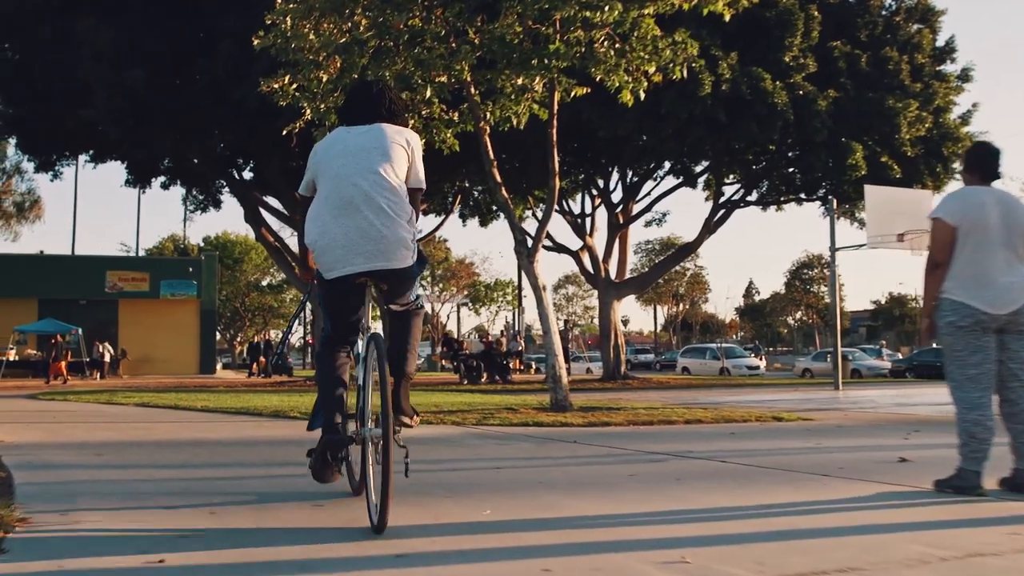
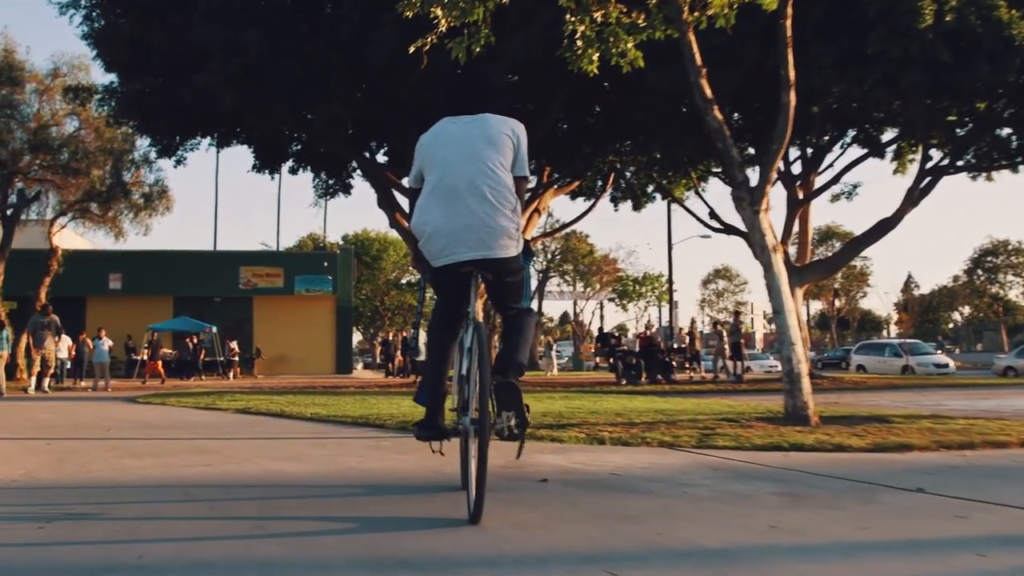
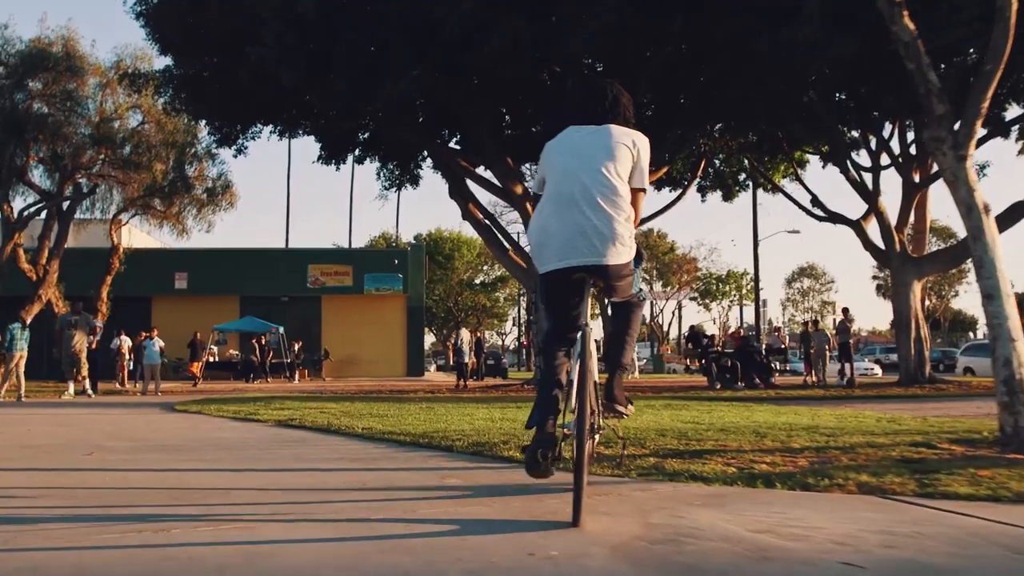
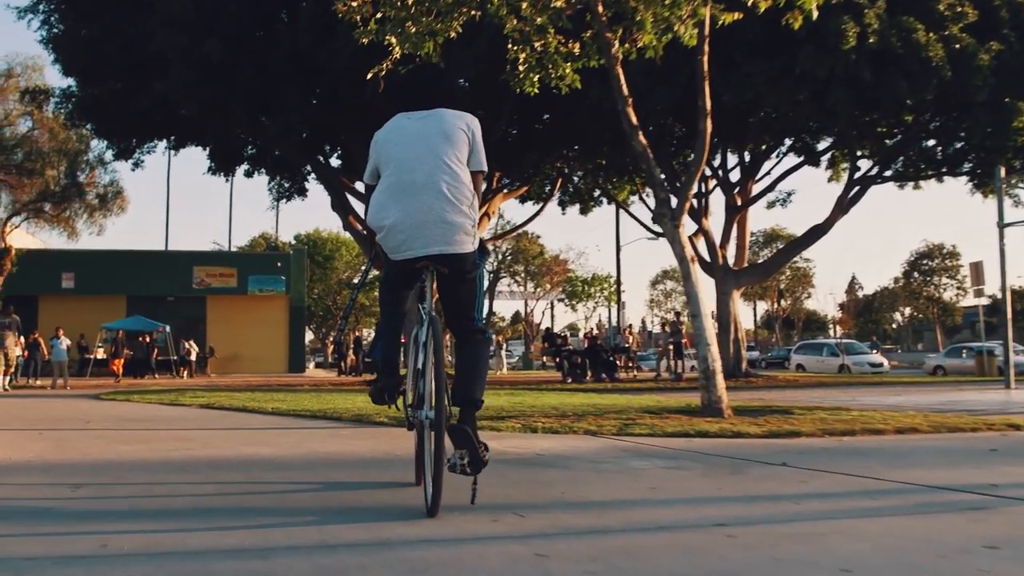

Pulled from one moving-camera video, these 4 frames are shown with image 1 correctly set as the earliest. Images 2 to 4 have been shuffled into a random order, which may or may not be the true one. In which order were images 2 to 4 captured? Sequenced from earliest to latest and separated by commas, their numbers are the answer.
4, 2, 3
